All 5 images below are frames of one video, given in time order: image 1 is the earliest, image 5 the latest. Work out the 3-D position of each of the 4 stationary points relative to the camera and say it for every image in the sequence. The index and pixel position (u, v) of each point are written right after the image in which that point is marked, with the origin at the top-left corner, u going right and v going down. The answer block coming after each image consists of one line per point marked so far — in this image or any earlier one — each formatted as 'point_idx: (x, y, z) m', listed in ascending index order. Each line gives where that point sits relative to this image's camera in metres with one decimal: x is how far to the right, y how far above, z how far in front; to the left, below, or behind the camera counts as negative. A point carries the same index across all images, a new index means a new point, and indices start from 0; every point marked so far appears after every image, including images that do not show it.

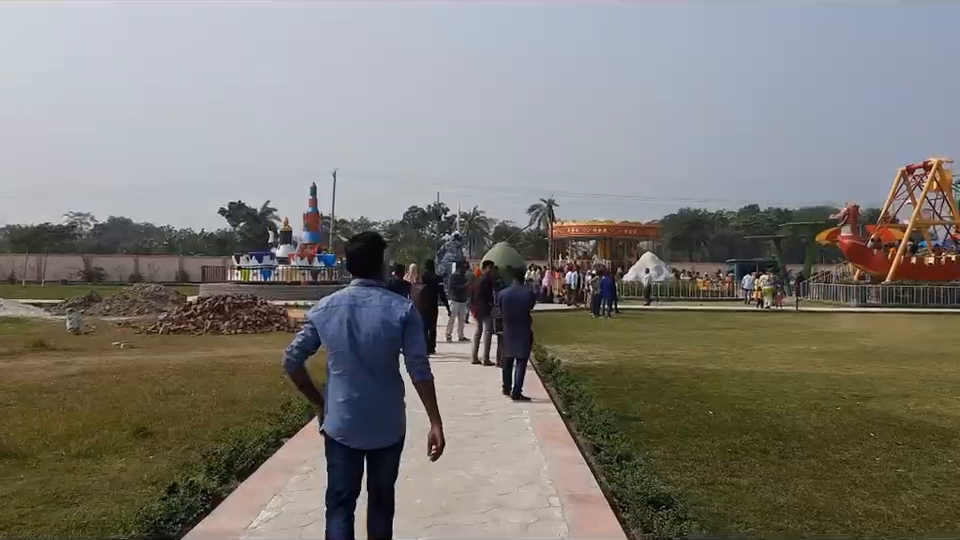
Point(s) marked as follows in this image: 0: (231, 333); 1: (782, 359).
0: (-5.4, -1.3, +18.2) m
1: (+5.3, -1.5, +14.6) m
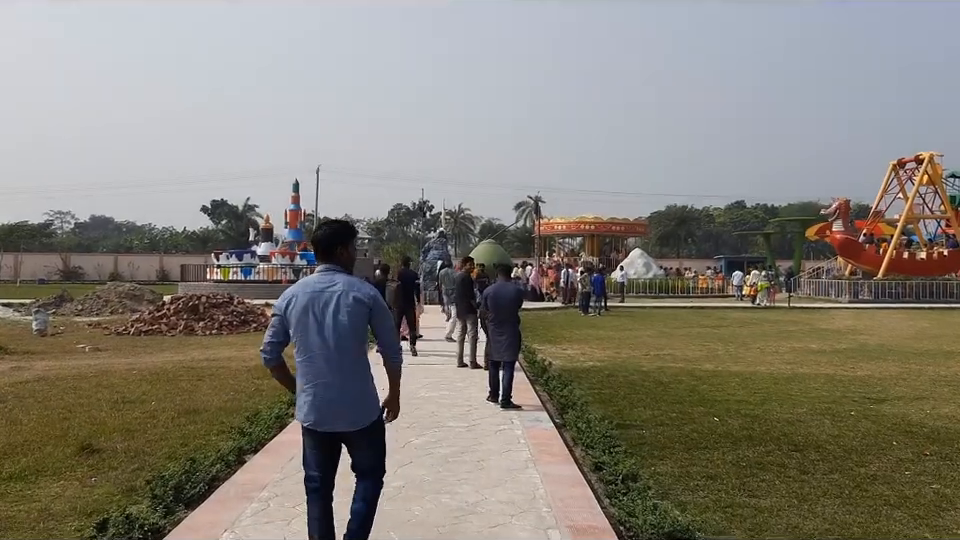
0: (-5.7, -1.3, +17.4) m
1: (+5.0, -1.5, +13.9) m
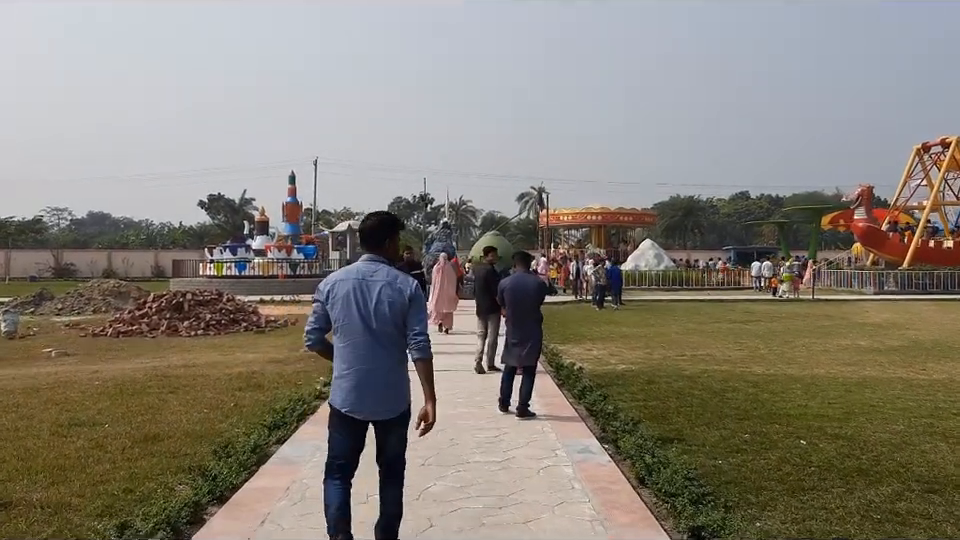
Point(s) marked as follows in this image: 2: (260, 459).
0: (-5.4, -1.2, +15.8) m
1: (+5.3, -1.3, +12.3) m
2: (-1.5, -1.2, +5.5) m
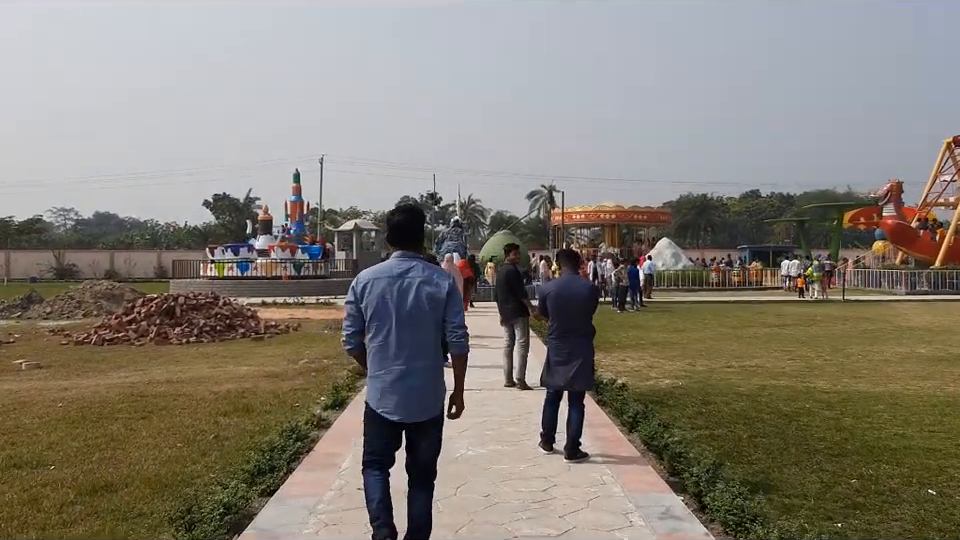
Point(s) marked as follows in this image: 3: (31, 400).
0: (-5.1, -1.2, +14.4) m
1: (+5.6, -1.3, +10.9) m
2: (-1.2, -1.3, +4.1) m
3: (-4.5, -1.3, +8.5) m
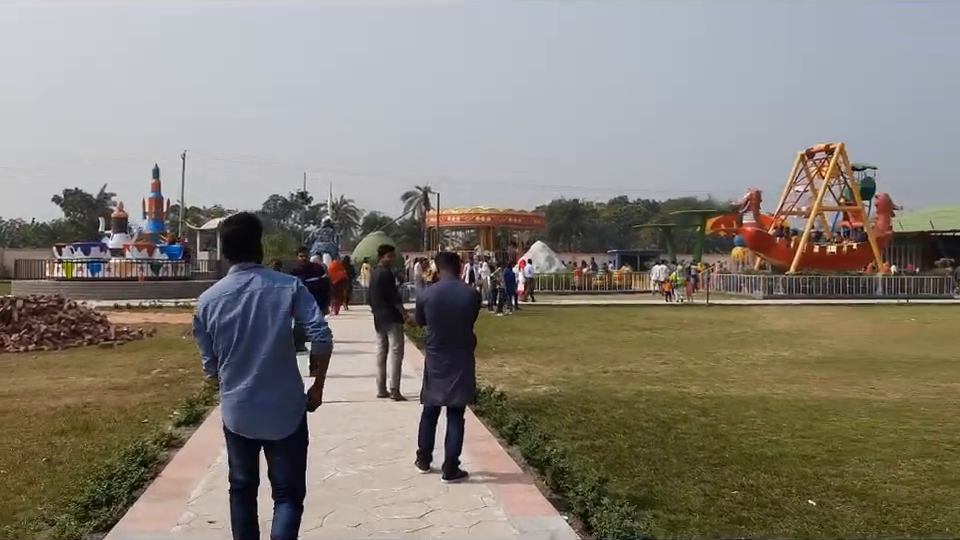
0: (-7.2, -1.2, +13.1) m
1: (+3.9, -1.4, +11.2) m
2: (-1.8, -1.3, +3.5) m
3: (-5.7, -1.3, +7.3) m
